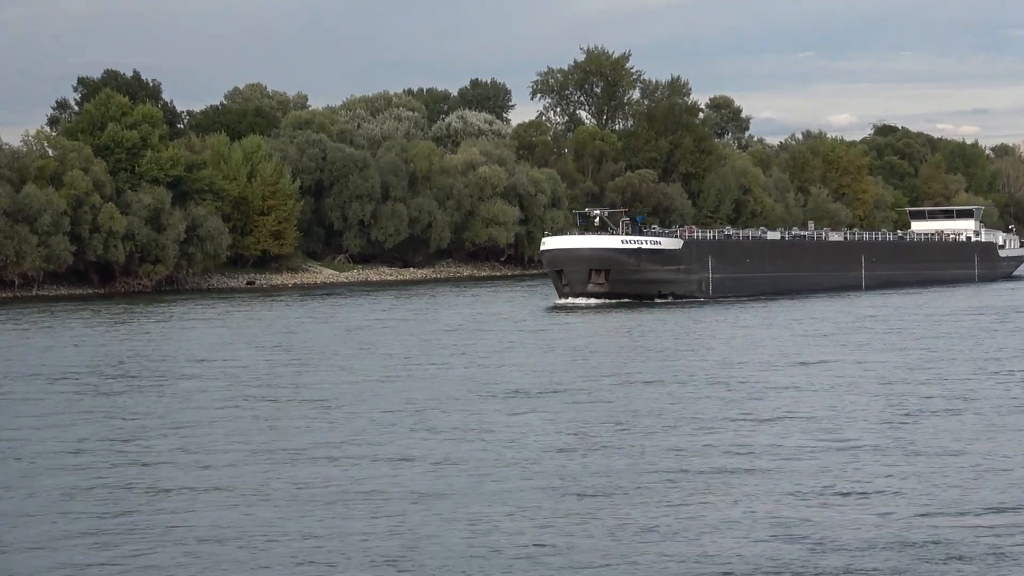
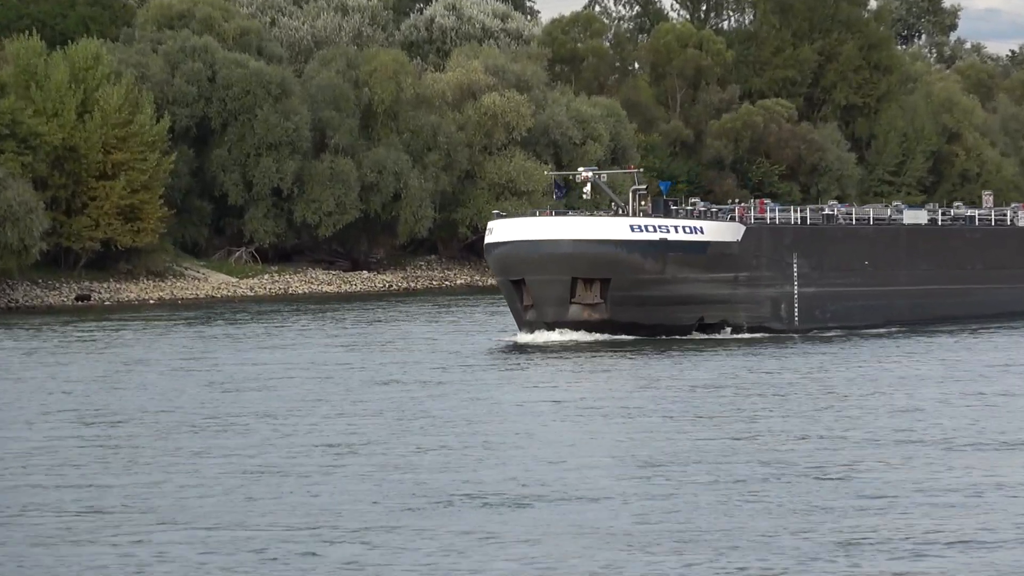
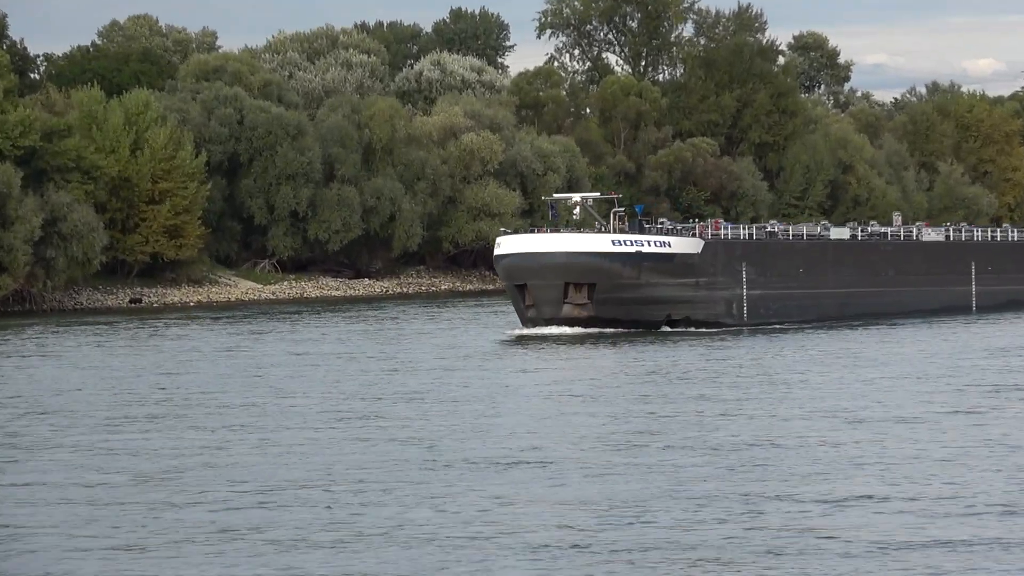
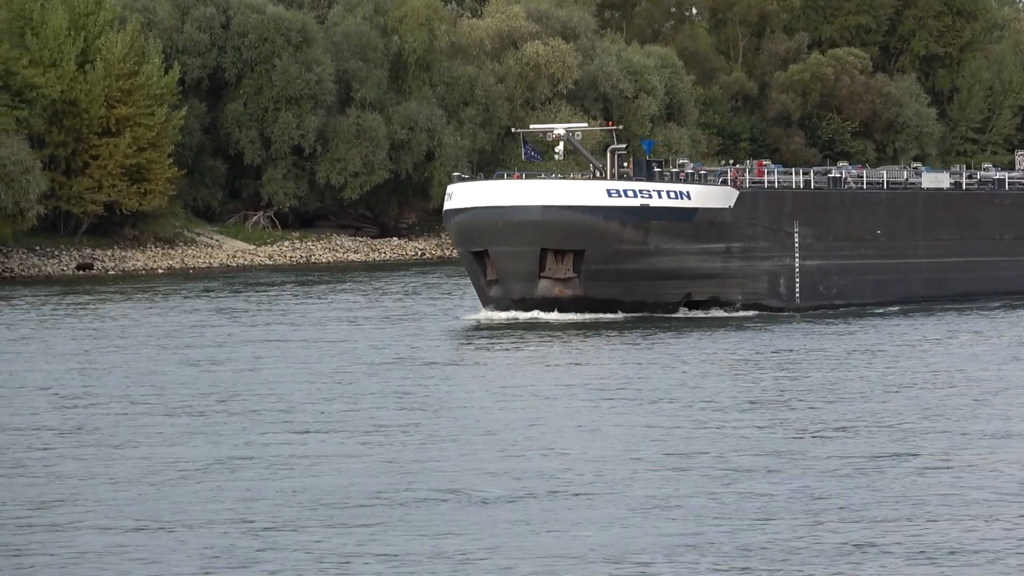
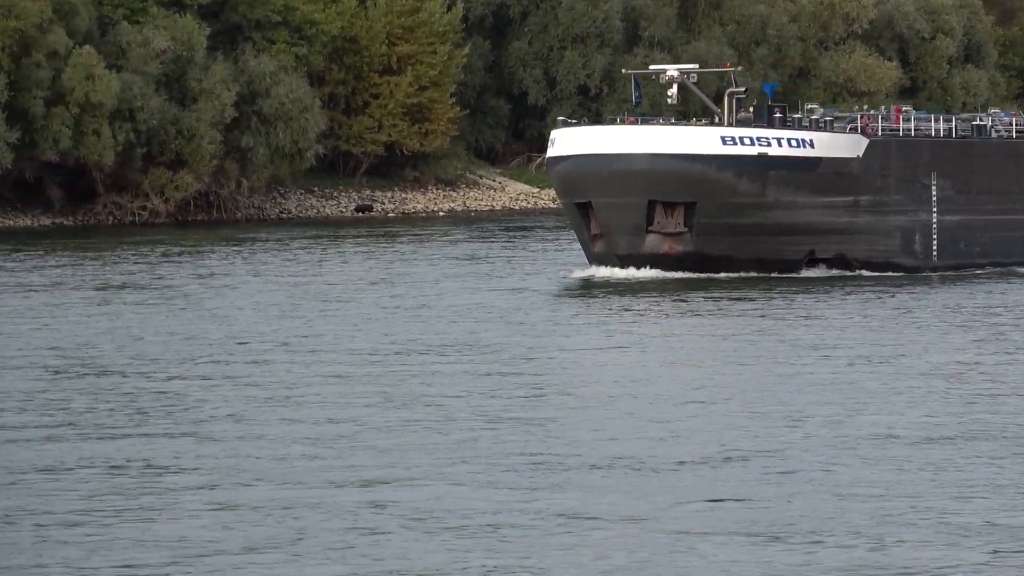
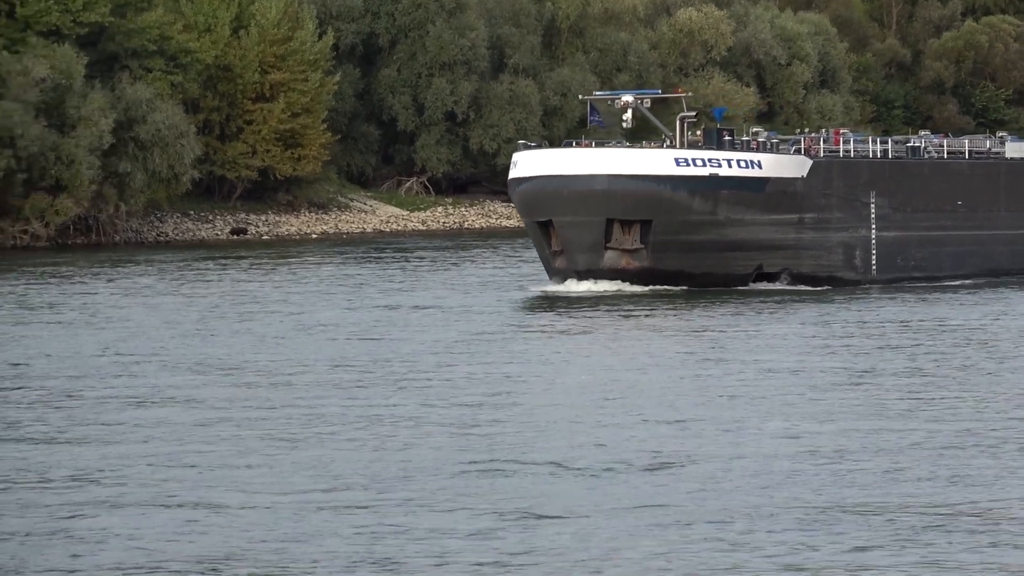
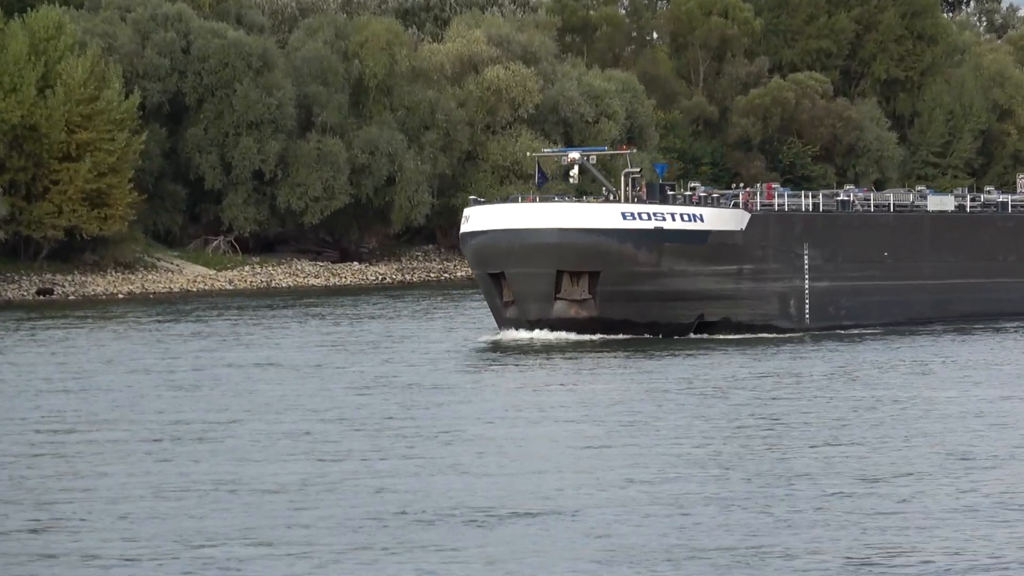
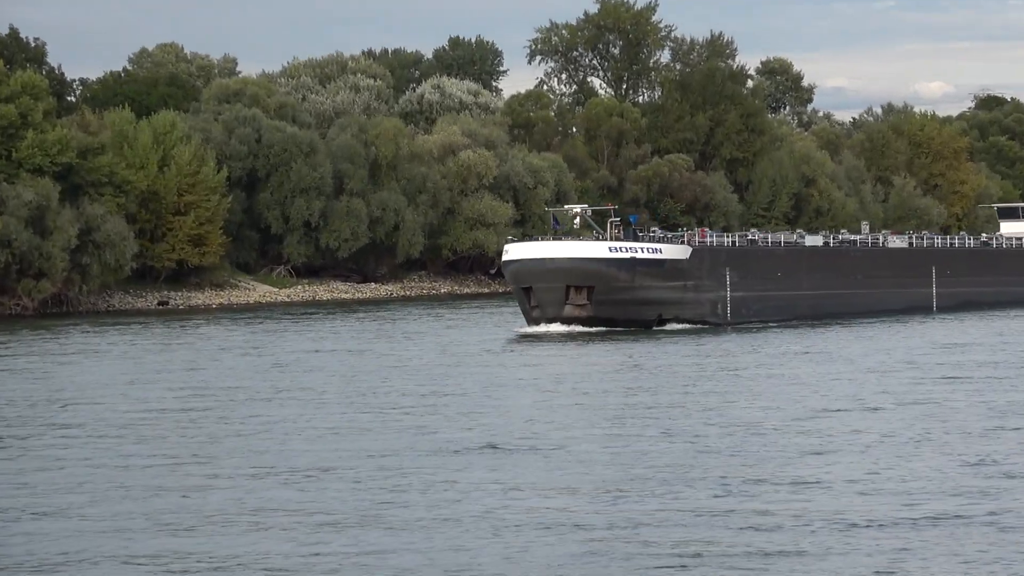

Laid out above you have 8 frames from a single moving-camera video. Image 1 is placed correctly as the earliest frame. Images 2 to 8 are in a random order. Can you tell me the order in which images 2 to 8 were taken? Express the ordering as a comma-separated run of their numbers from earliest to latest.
8, 3, 2, 7, 4, 6, 5
